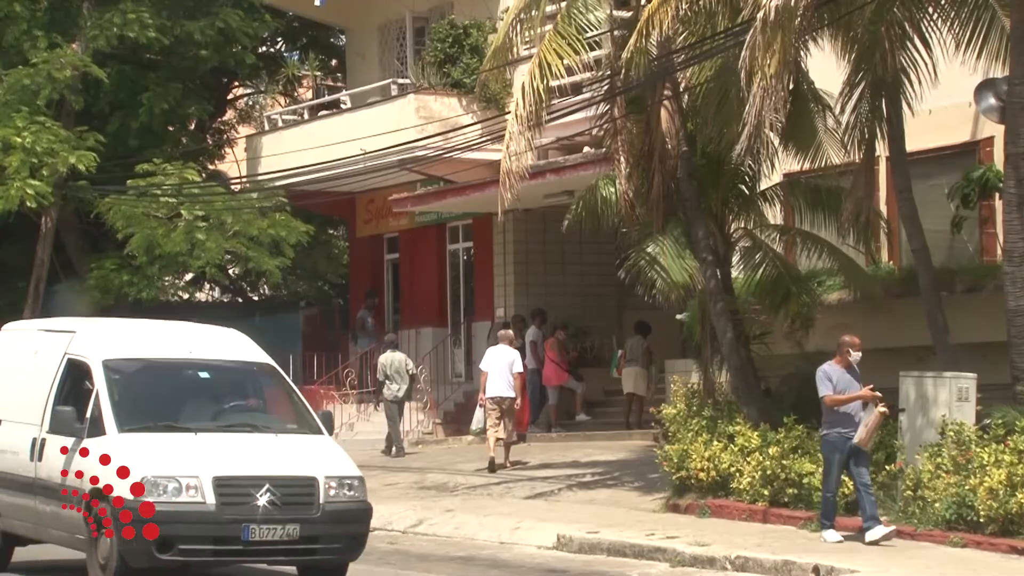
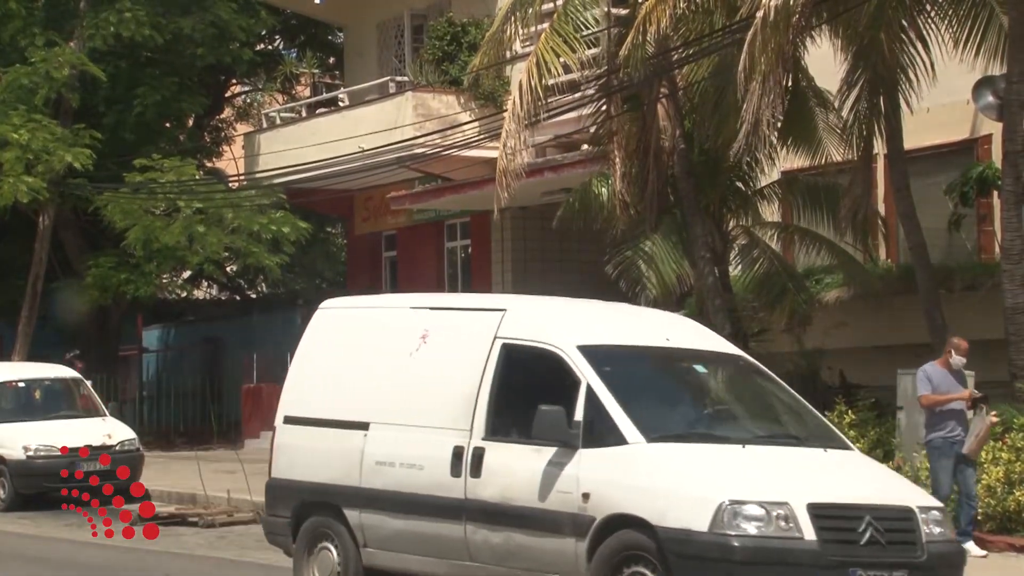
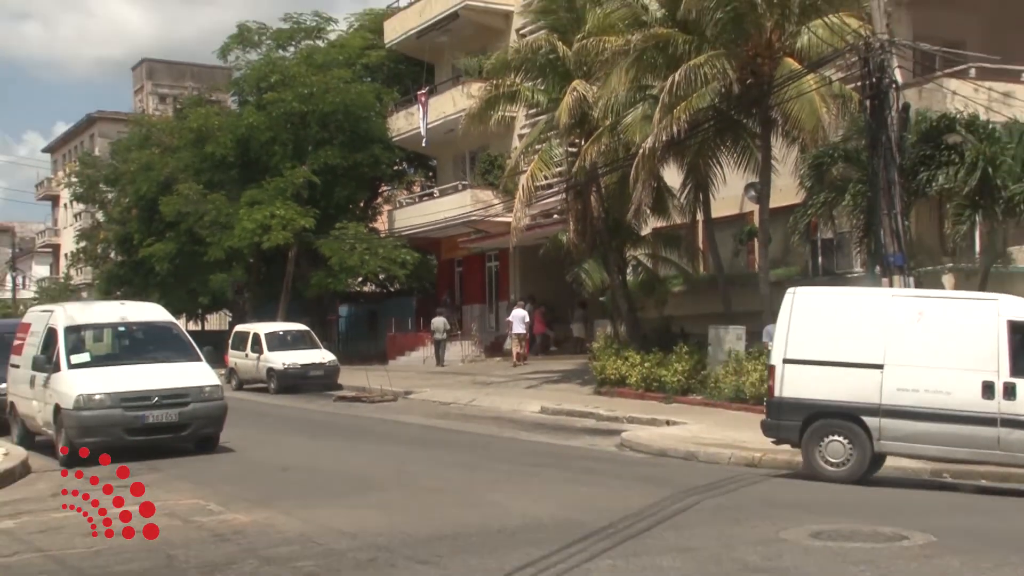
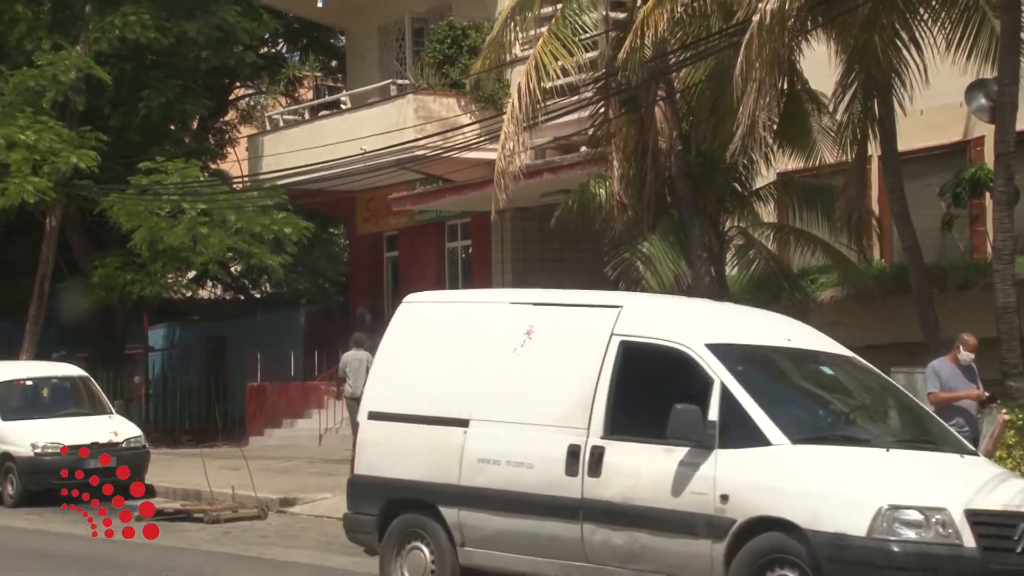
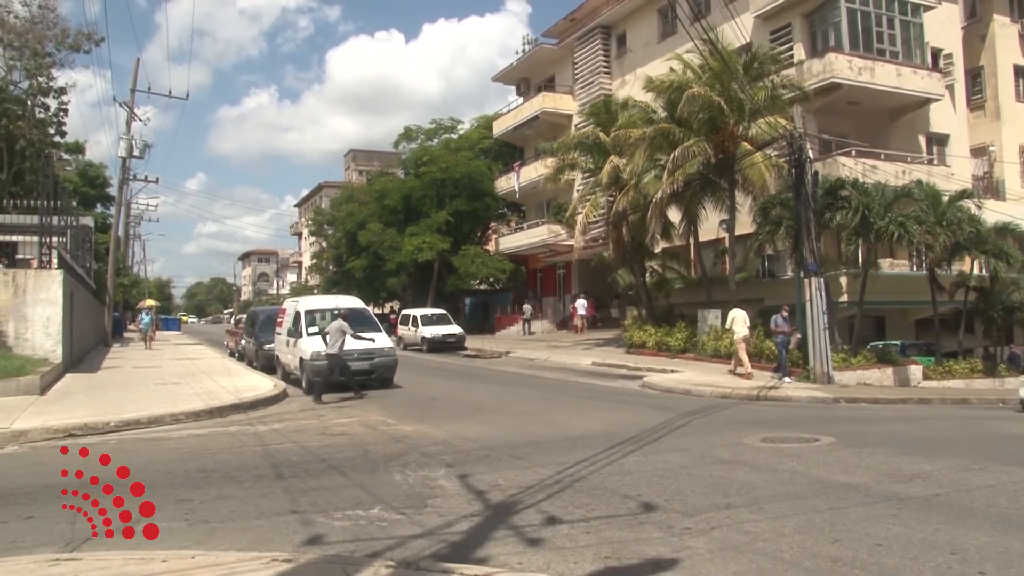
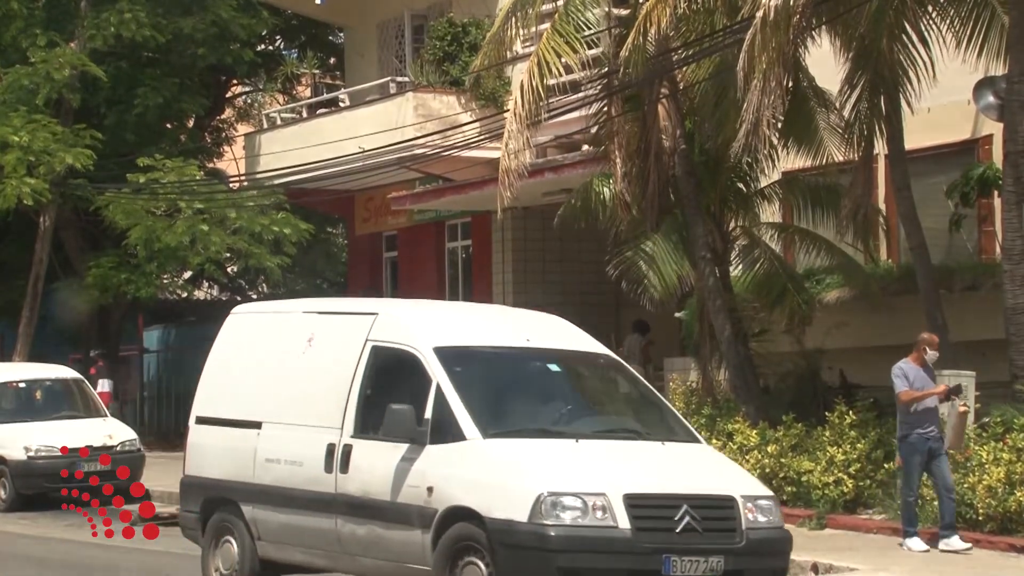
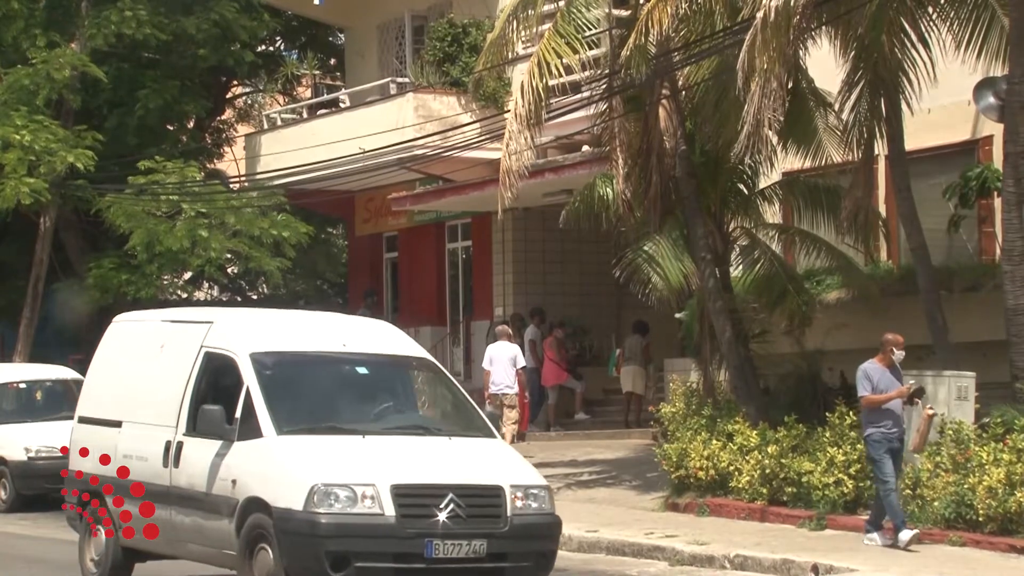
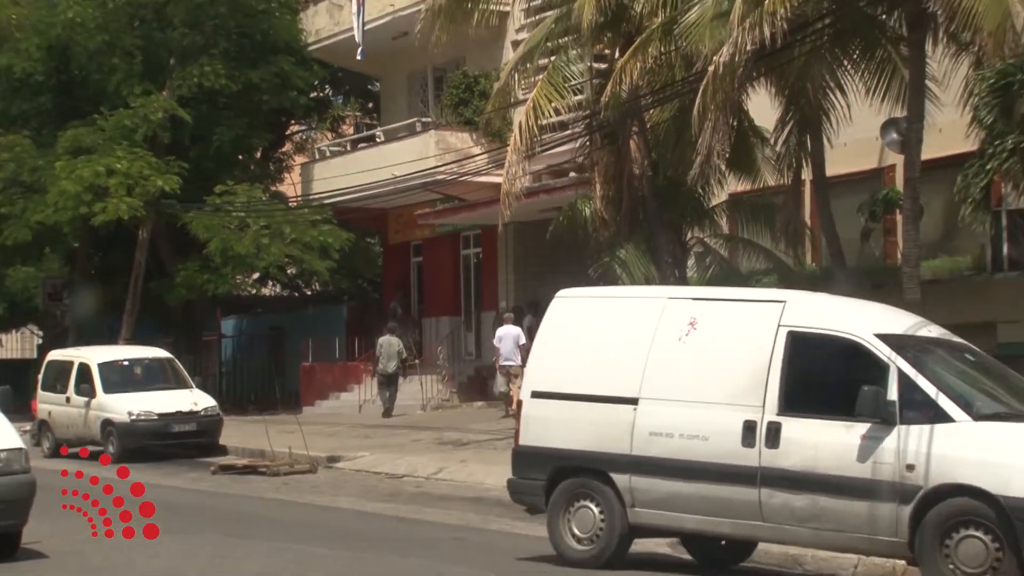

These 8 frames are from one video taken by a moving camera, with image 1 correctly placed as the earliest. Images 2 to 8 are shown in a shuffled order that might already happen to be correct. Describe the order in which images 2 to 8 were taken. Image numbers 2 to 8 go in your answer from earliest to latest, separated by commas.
7, 6, 2, 4, 8, 3, 5
